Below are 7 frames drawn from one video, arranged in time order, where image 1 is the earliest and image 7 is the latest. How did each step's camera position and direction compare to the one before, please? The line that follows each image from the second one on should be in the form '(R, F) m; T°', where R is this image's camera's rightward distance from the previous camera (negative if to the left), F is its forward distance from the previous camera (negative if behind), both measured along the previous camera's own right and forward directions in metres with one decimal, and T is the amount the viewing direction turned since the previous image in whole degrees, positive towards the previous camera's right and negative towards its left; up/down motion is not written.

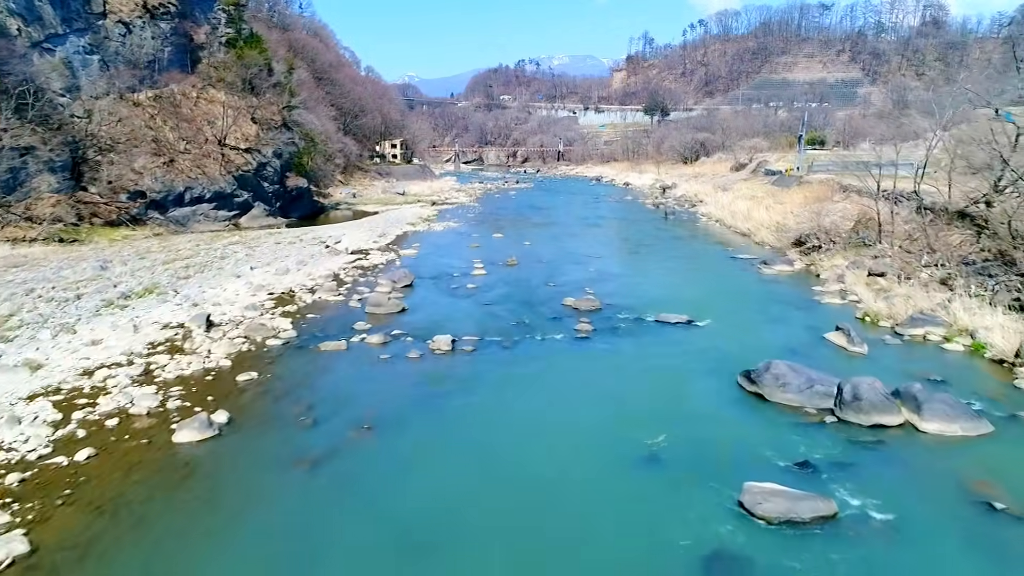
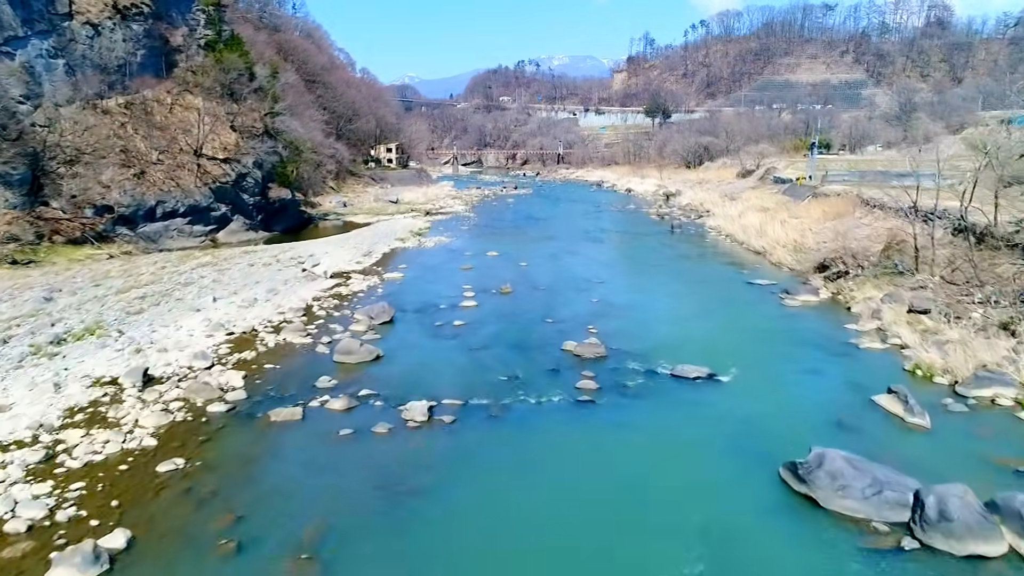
(+0.1, +1.2) m; 0°
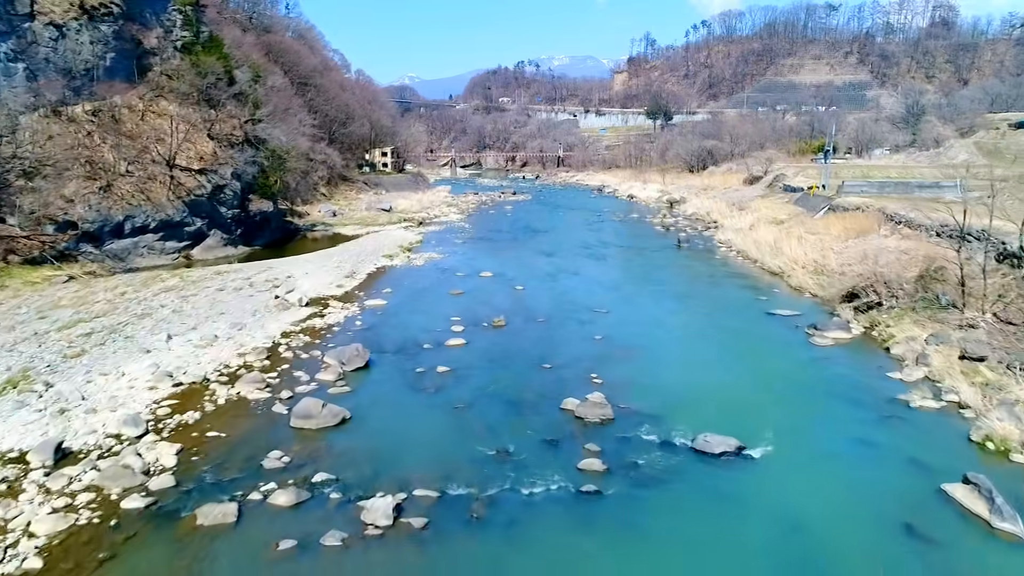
(+0.1, +1.2) m; 0°
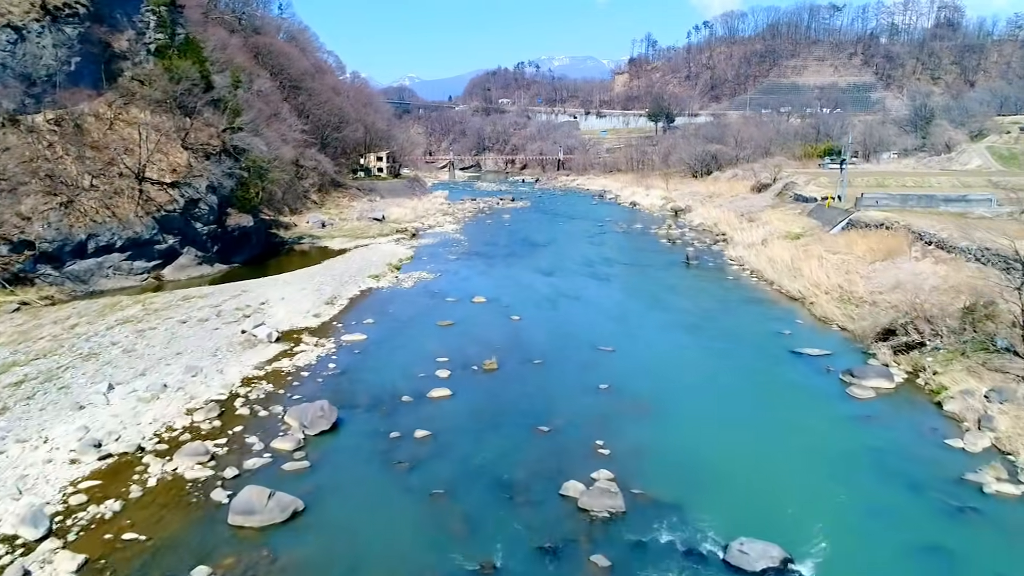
(+0.1, +1.2) m; 0°
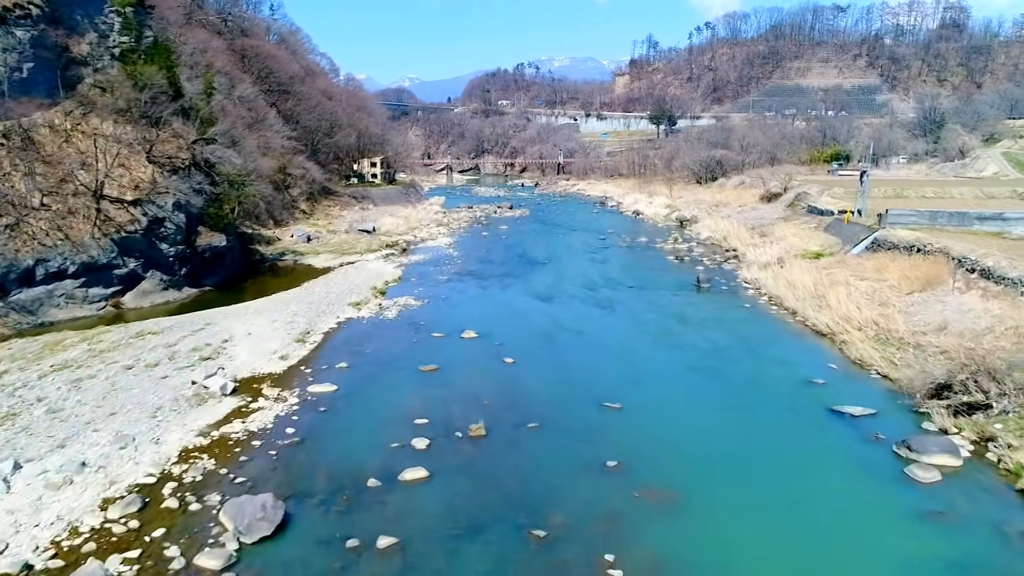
(+0.1, +1.4) m; 0°
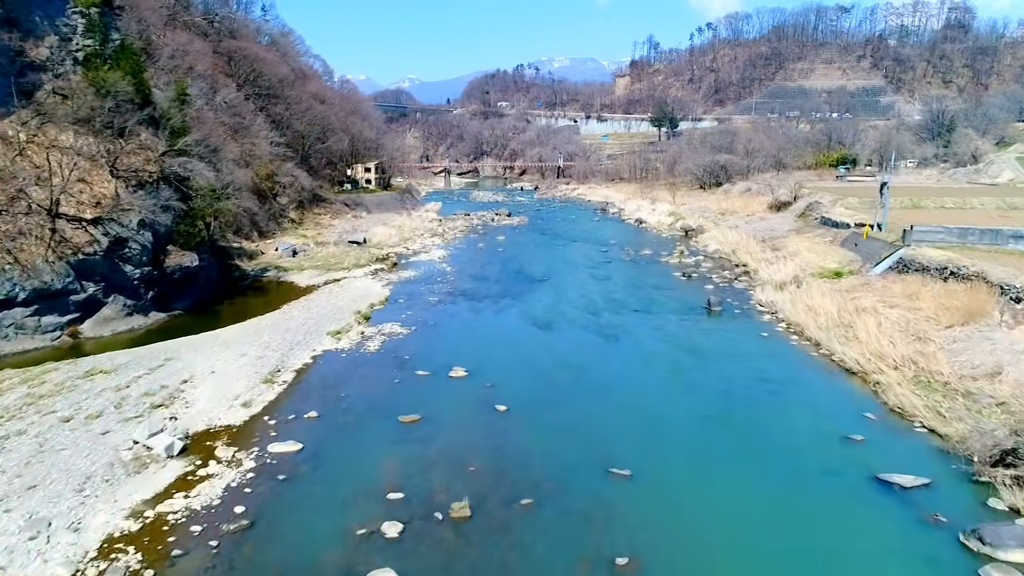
(+0.1, +1.2) m; 0°
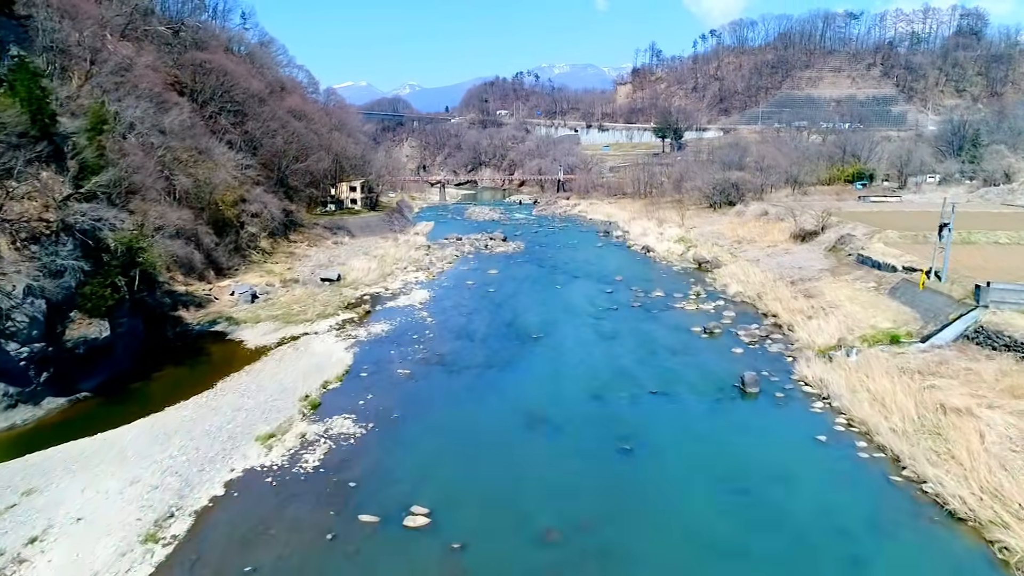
(+0.3, +2.9) m; 0°
